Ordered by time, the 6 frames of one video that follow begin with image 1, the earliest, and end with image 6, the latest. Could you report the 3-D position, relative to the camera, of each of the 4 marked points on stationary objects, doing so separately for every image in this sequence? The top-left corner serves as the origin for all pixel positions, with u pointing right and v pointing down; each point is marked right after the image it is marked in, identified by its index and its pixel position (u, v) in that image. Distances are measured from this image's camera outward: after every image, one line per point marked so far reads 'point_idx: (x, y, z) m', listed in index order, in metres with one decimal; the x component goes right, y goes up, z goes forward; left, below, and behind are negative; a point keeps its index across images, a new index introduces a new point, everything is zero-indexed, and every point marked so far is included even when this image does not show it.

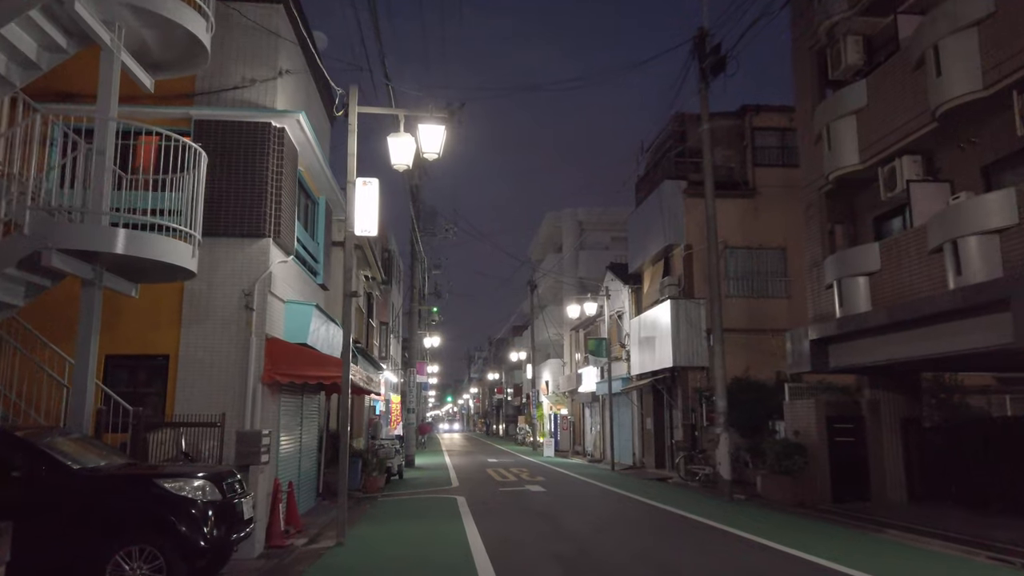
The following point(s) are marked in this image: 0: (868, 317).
0: (+6.6, -0.5, +14.1) m
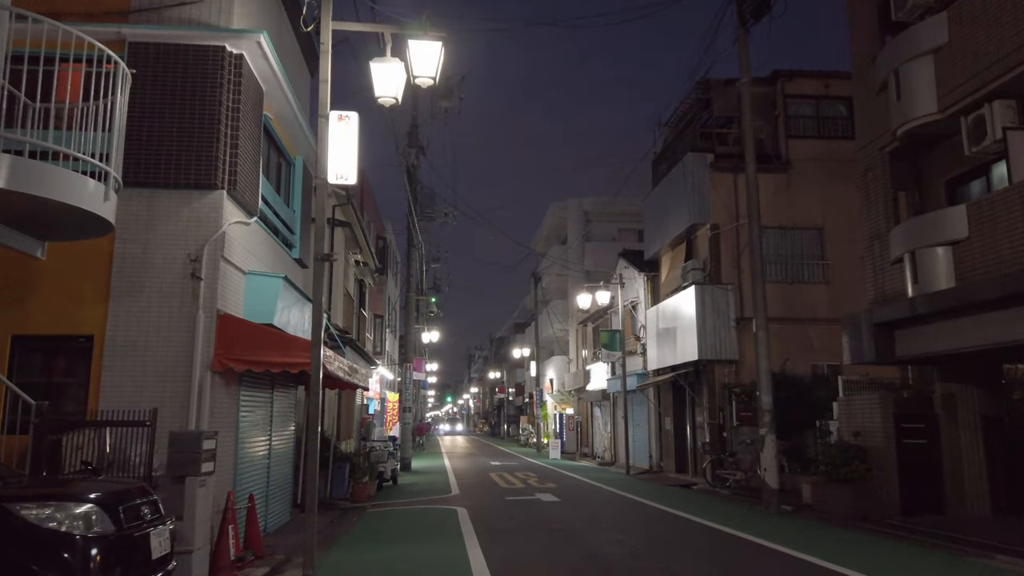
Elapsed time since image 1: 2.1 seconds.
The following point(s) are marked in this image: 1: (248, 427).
0: (+6.8, -0.1, +11.7) m
1: (-3.8, -2.0, +10.8) m
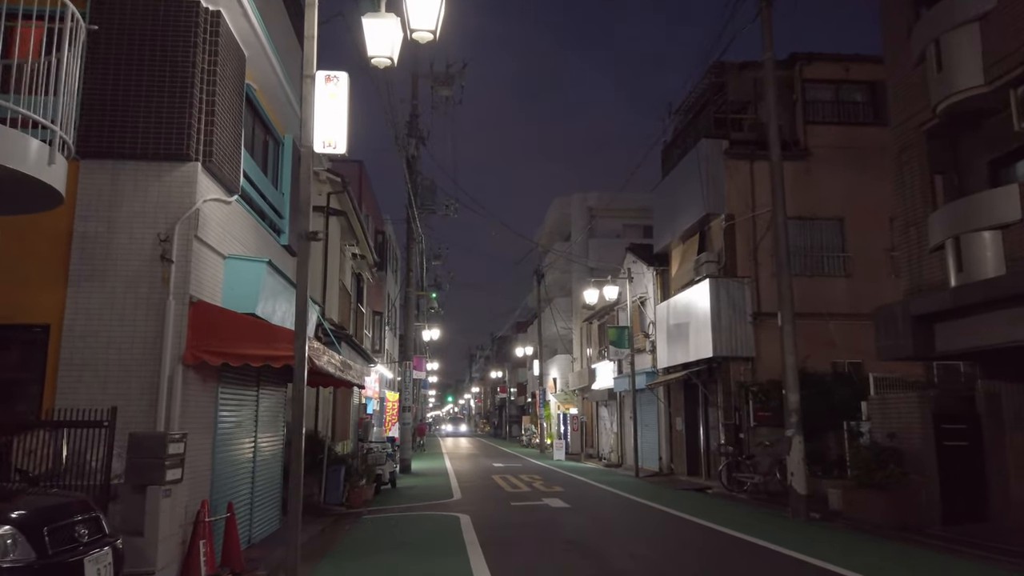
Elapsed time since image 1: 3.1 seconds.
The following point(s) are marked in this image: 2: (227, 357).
0: (+6.9, +0.1, +10.7) m
1: (-3.6, -1.8, +9.8) m
2: (-3.0, -0.7, +8.2) m
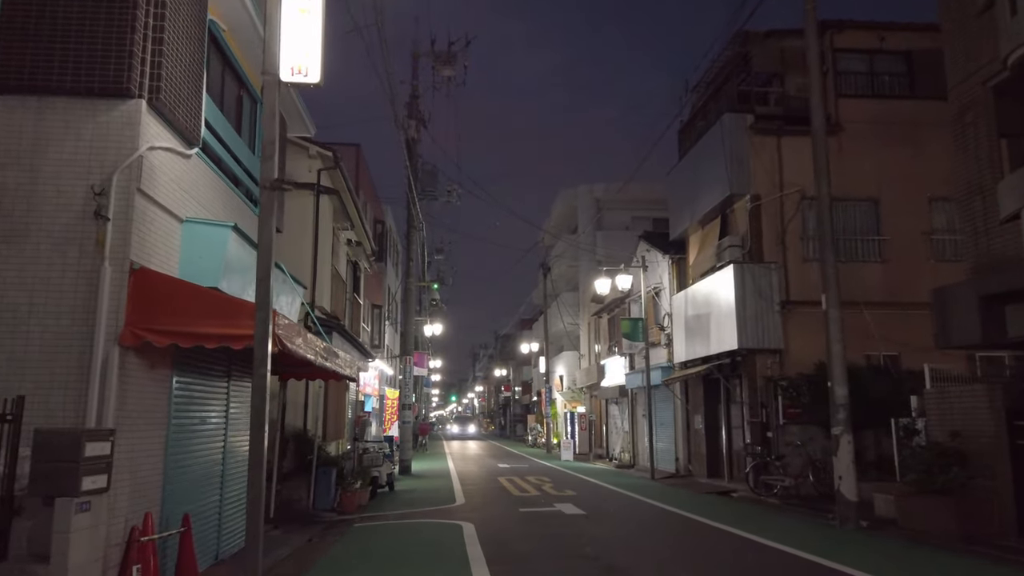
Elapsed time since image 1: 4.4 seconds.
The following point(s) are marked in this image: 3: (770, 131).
0: (+7.0, +0.4, +9.1) m
1: (-3.5, -1.5, +8.3) m
2: (-2.9, -0.4, +6.6) m
3: (+6.3, +3.8, +18.5) m
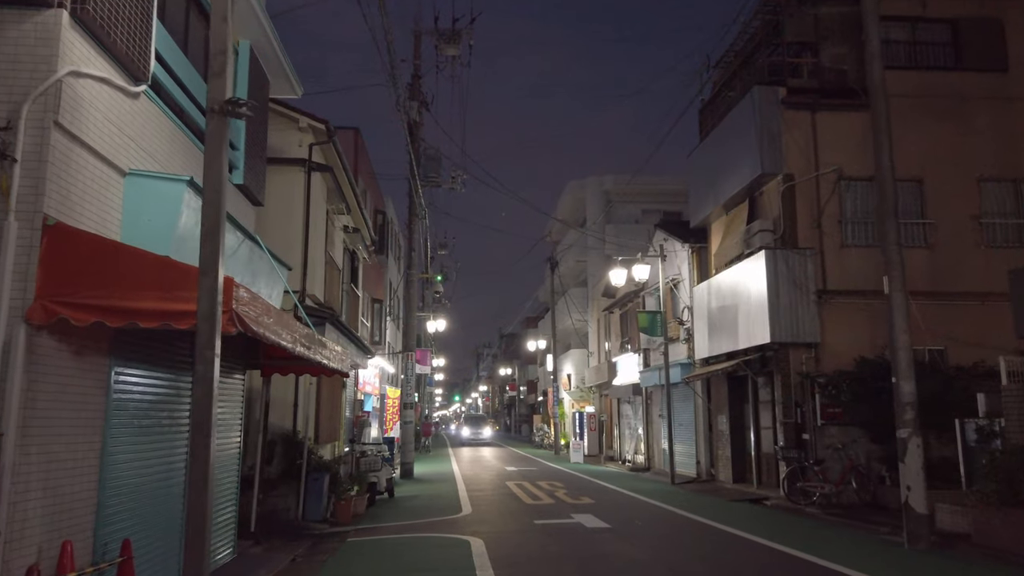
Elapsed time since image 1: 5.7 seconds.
0: (+7.2, +0.7, +7.5) m
1: (-3.3, -1.2, +6.8) m
2: (-2.7, -0.2, +5.1) m
3: (+6.5, +4.1, +17.0) m
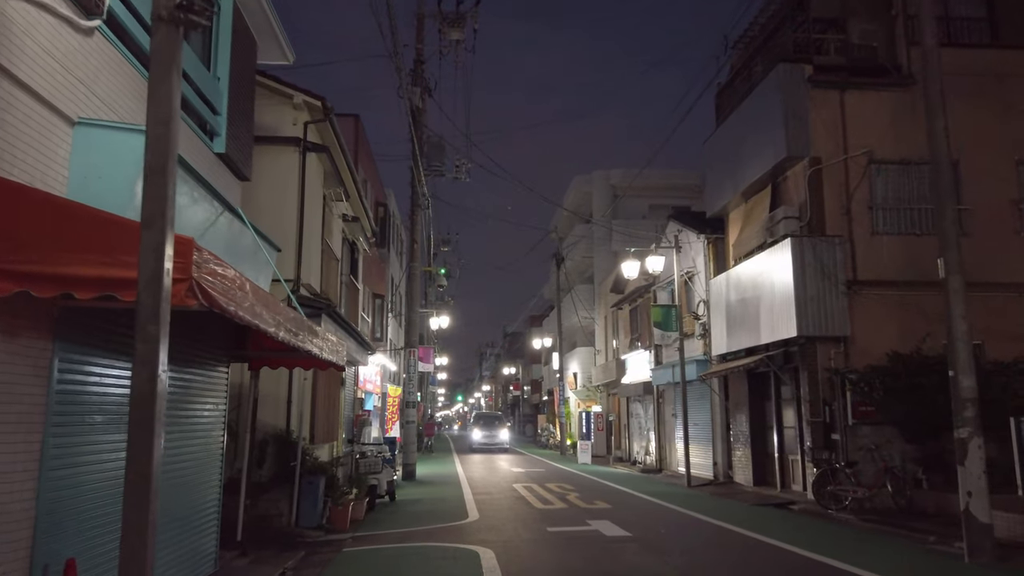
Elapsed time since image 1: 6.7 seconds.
0: (+7.4, +0.9, +6.5) m
1: (-3.2, -1.0, +5.8) m
2: (-2.6, 0.0, +4.1) m
3: (+6.7, +4.3, +16.0) m
